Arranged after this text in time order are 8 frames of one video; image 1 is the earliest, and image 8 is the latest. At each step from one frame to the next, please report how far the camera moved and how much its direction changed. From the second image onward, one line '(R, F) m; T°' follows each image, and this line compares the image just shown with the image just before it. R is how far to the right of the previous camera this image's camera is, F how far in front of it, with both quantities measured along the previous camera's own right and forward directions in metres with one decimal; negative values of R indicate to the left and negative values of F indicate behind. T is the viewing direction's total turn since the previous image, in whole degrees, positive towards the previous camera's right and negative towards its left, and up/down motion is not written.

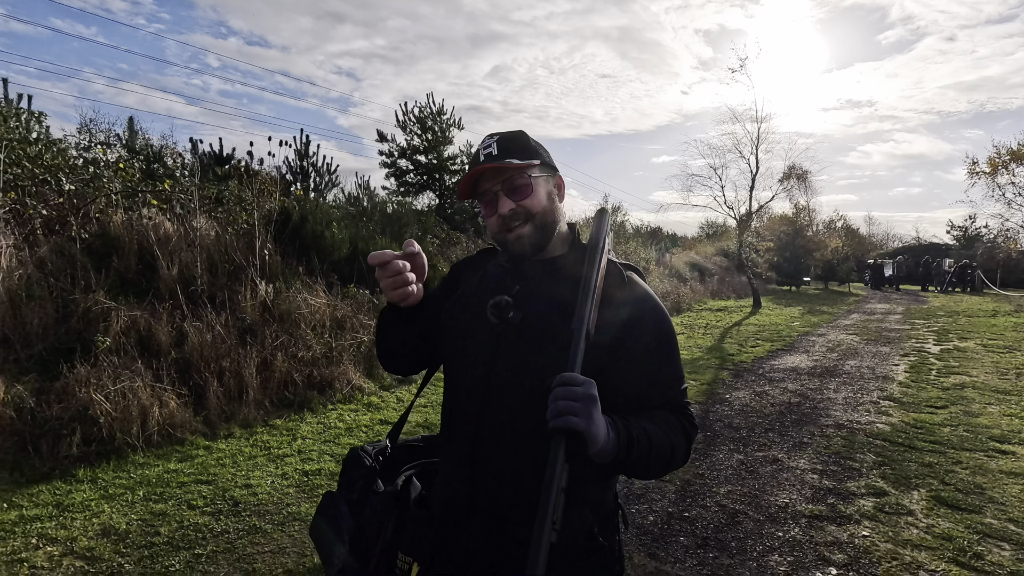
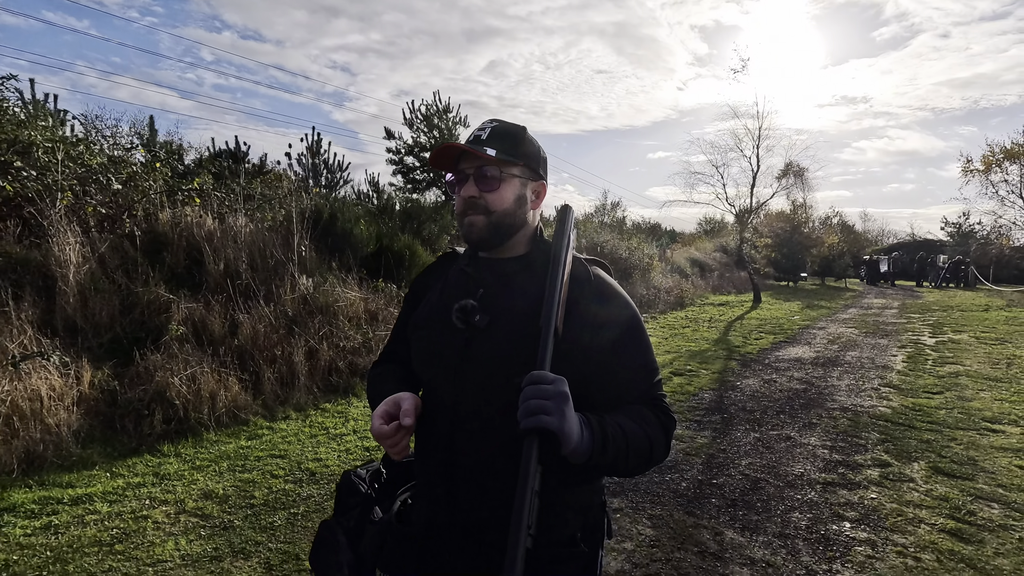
(-0.4, -0.4) m; 0°
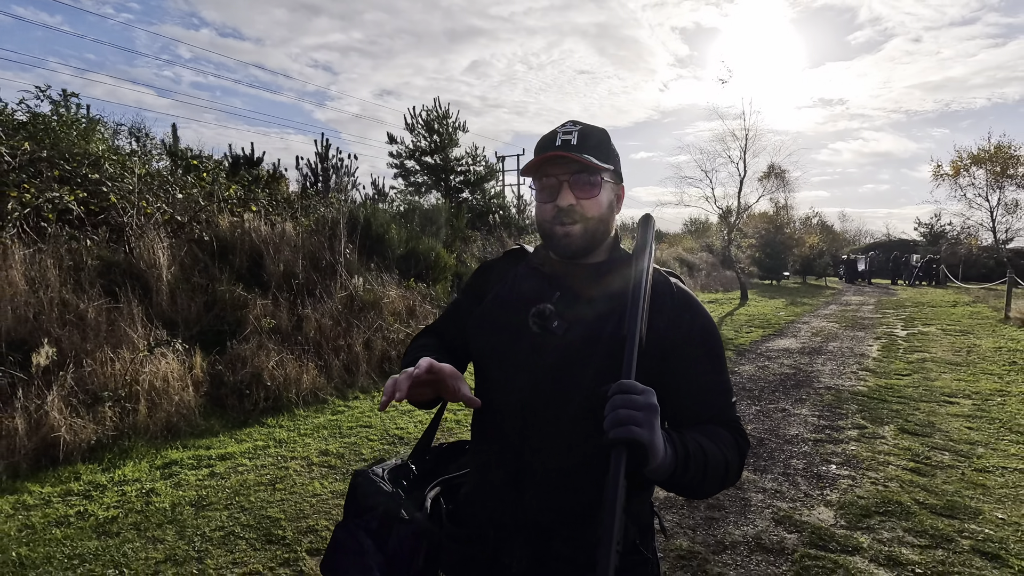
(-0.6, -0.9) m; +2°
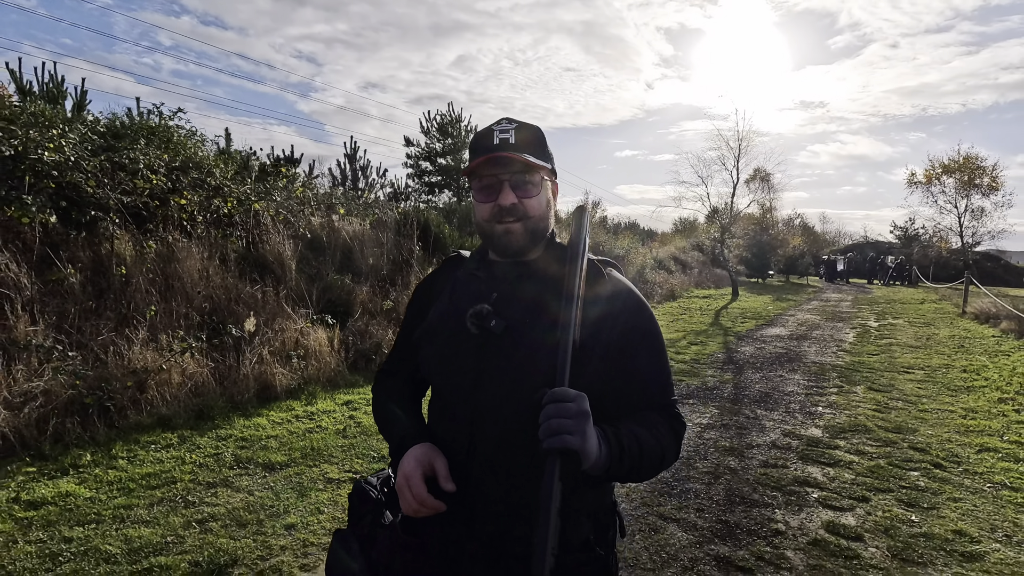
(-1.1, -1.6) m; +2°
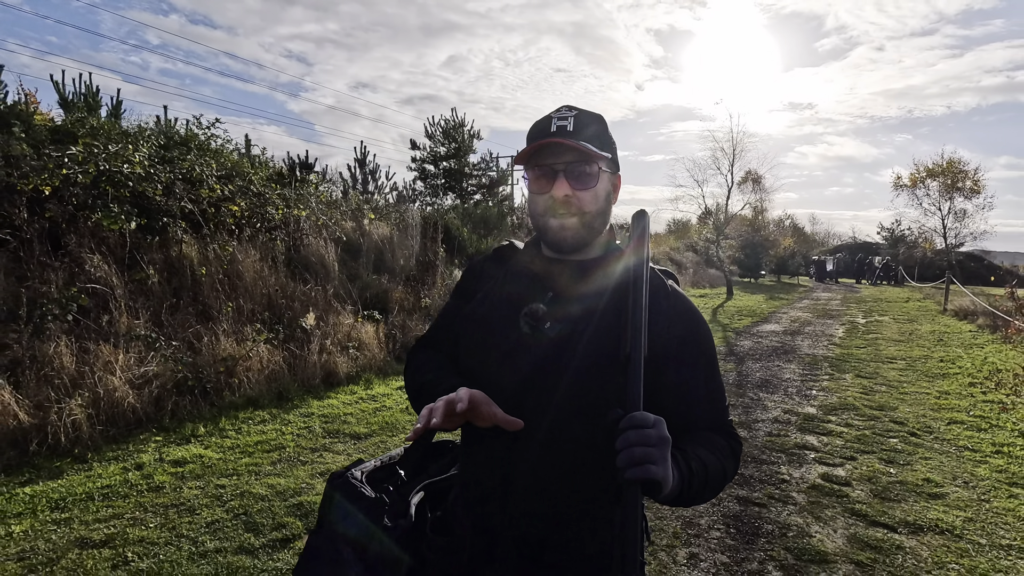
(-0.5, -0.8) m; +1°
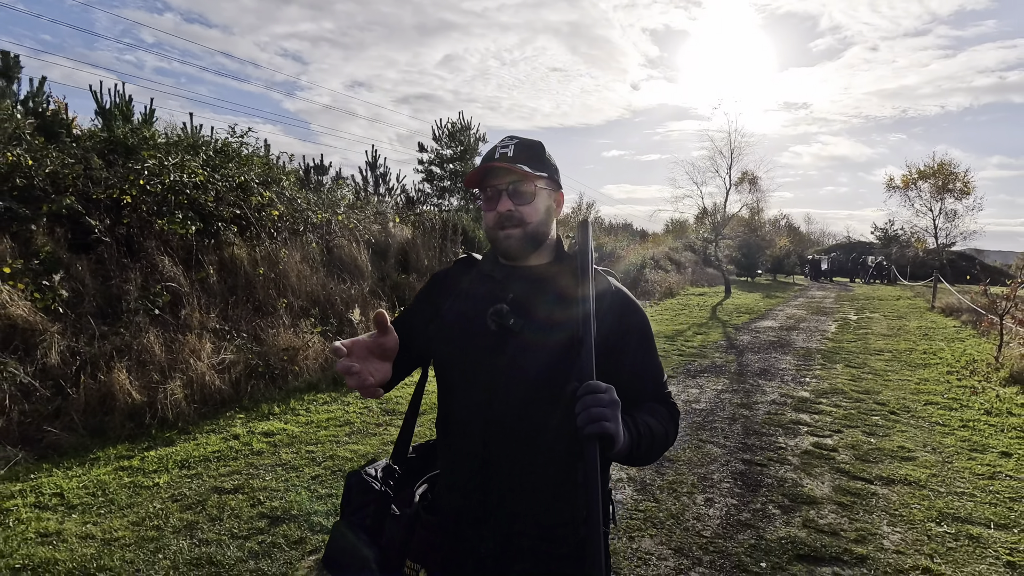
(-0.4, -0.7) m; 0°
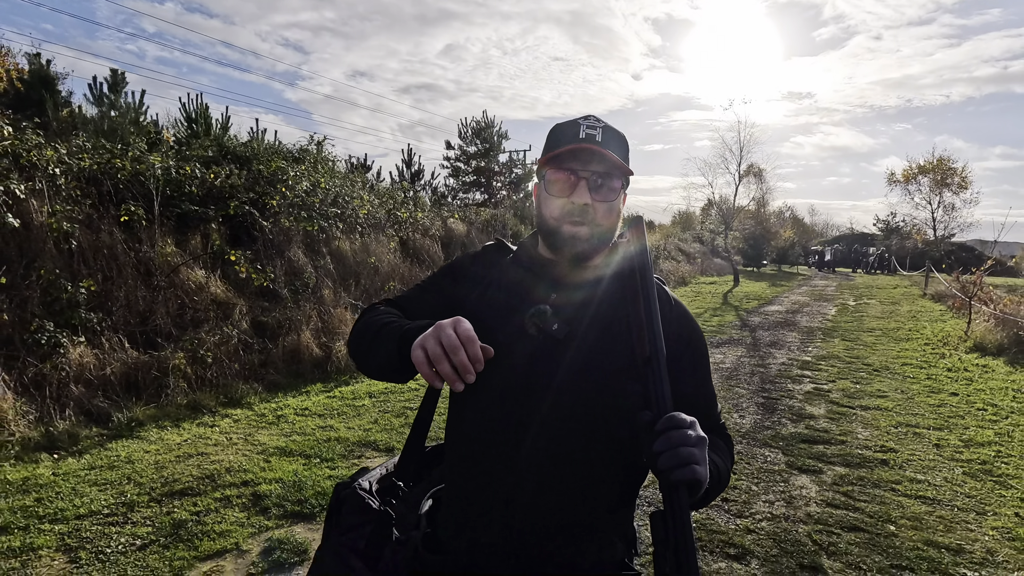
(-0.9, -1.8) m; 0°
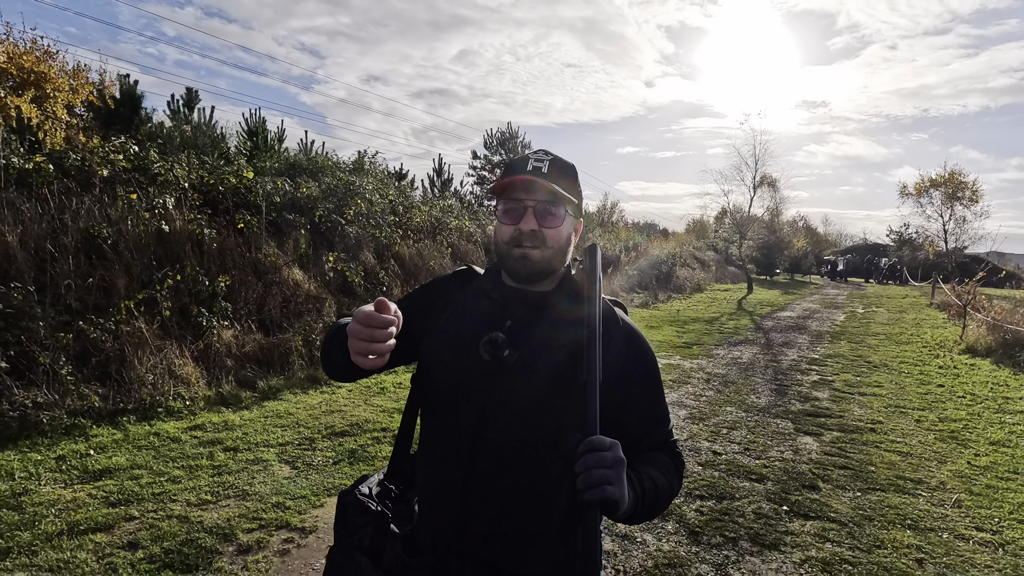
(-0.6, -1.2) m; -1°
